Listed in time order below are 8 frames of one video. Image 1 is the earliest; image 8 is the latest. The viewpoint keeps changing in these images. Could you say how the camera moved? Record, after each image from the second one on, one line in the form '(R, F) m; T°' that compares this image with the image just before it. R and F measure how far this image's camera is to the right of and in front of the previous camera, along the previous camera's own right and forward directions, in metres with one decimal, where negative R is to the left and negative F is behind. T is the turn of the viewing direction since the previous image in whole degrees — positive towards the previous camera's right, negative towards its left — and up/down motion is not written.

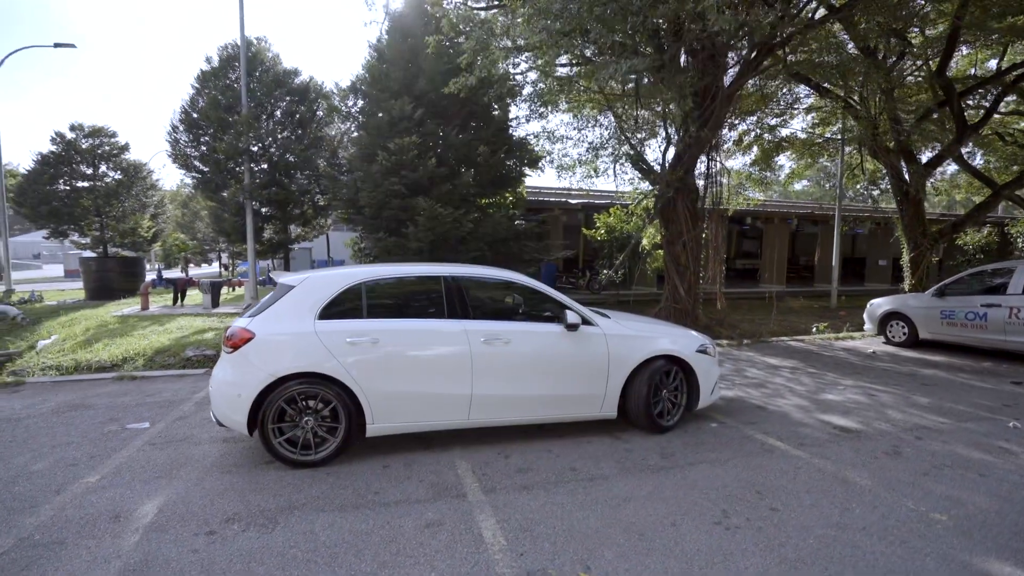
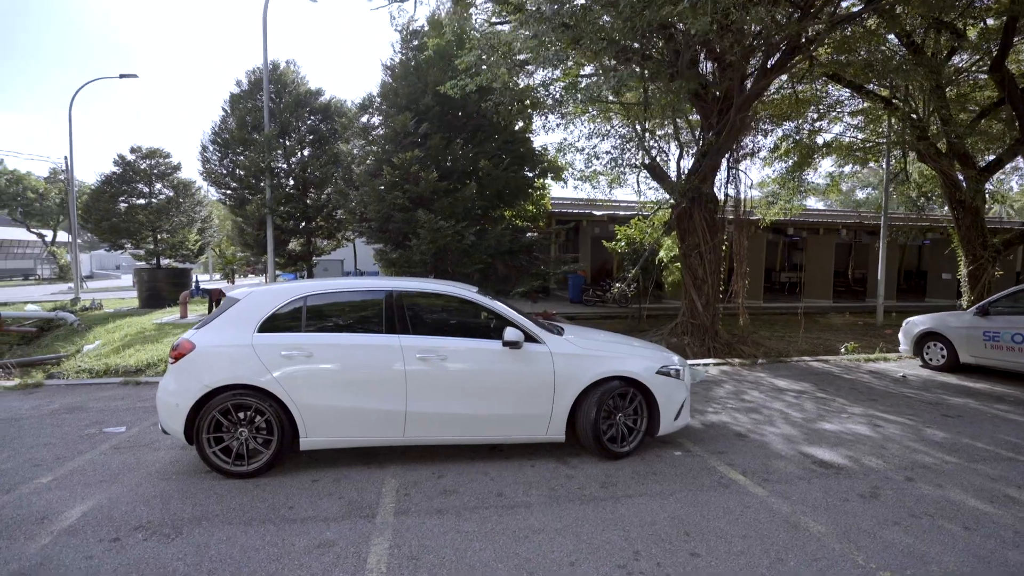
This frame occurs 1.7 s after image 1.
(+1.0, +0.2) m; -6°
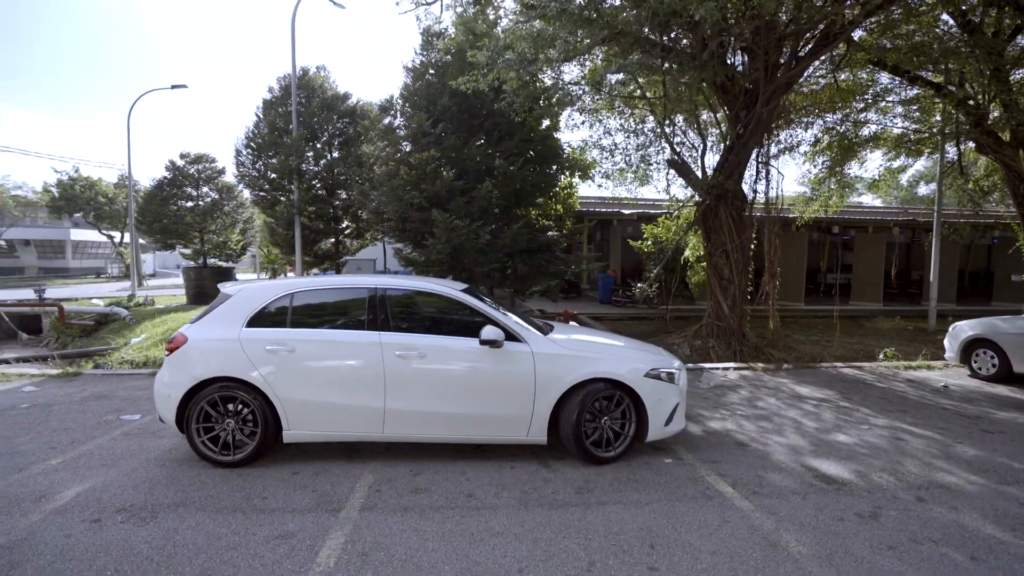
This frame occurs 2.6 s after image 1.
(+0.6, +0.1) m; -5°
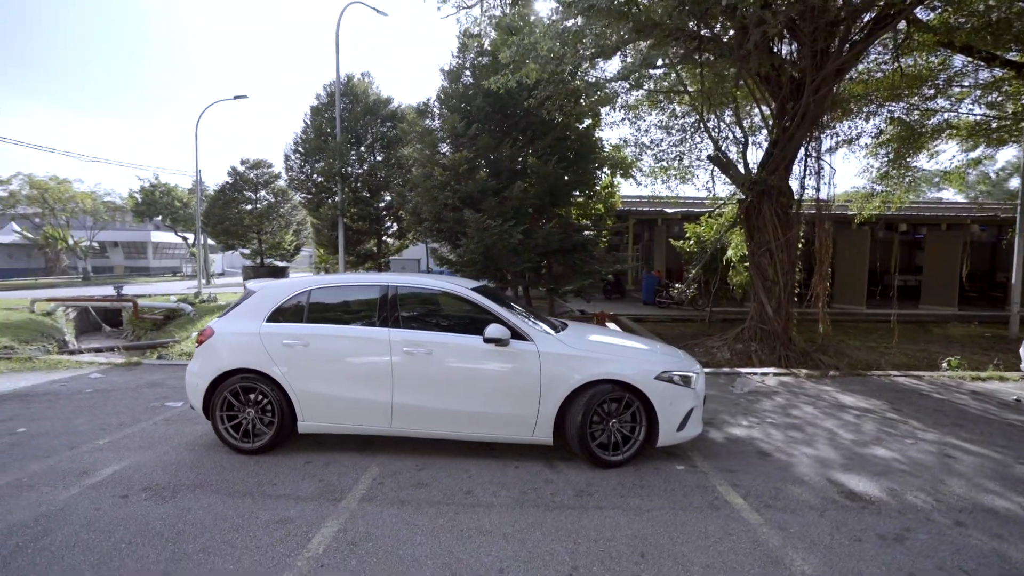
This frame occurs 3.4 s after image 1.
(+0.4, 0.0) m; -6°
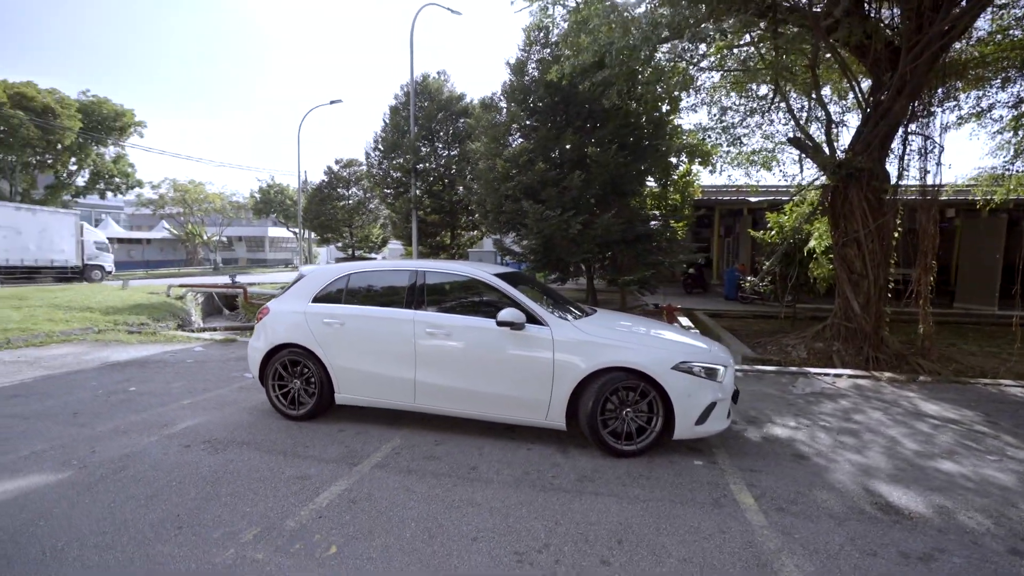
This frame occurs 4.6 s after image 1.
(+0.7, 0.0) m; -11°
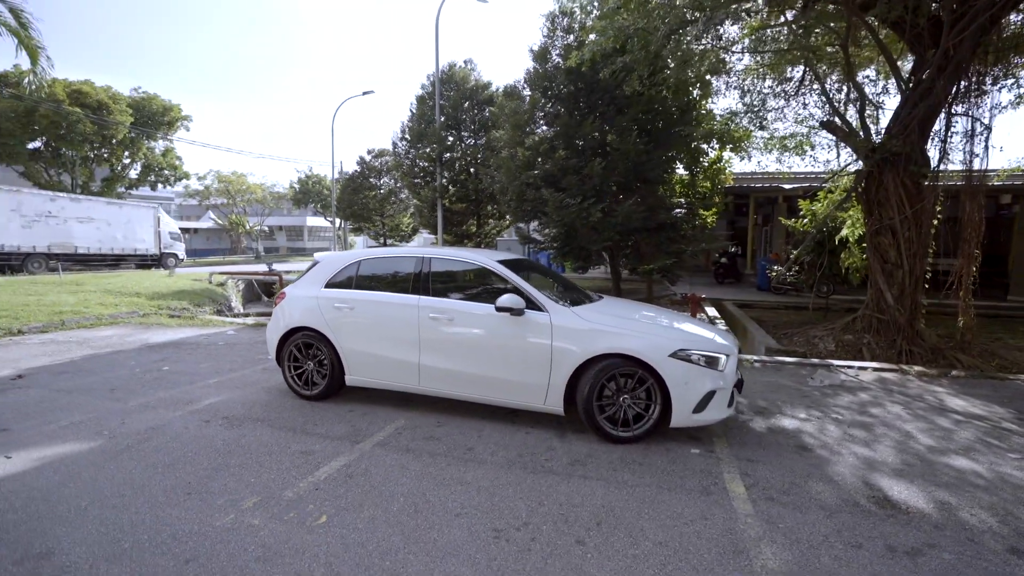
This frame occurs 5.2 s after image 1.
(+0.3, 0.0) m; -4°
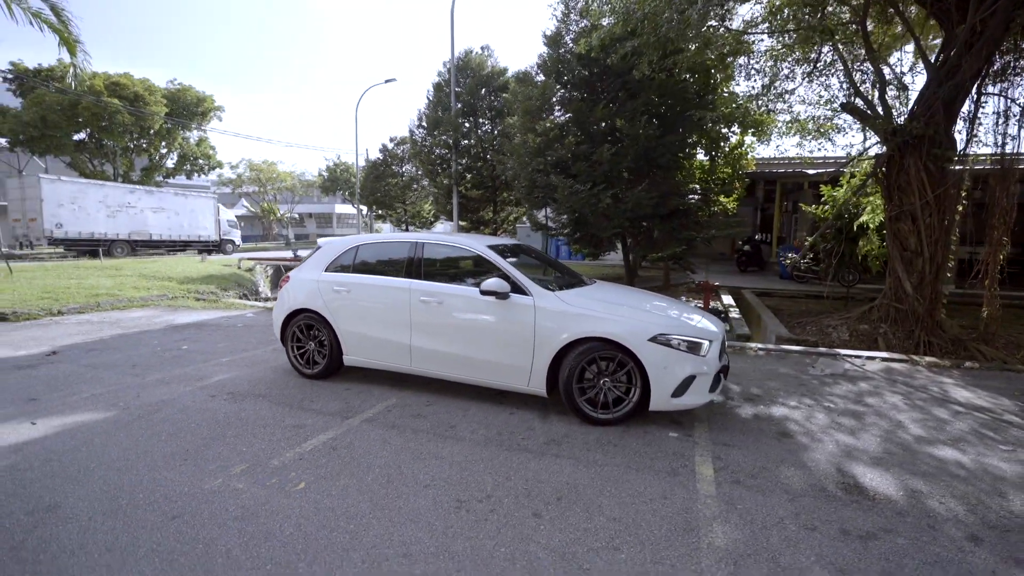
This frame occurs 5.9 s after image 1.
(+0.4, -0.1) m; -3°
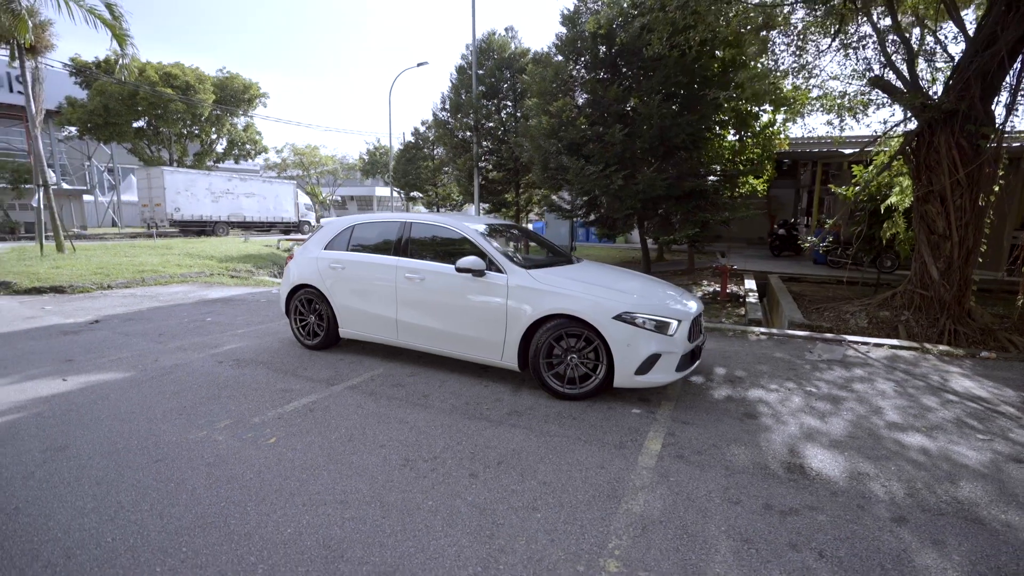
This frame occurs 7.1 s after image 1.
(+0.6, -0.1) m; -5°
